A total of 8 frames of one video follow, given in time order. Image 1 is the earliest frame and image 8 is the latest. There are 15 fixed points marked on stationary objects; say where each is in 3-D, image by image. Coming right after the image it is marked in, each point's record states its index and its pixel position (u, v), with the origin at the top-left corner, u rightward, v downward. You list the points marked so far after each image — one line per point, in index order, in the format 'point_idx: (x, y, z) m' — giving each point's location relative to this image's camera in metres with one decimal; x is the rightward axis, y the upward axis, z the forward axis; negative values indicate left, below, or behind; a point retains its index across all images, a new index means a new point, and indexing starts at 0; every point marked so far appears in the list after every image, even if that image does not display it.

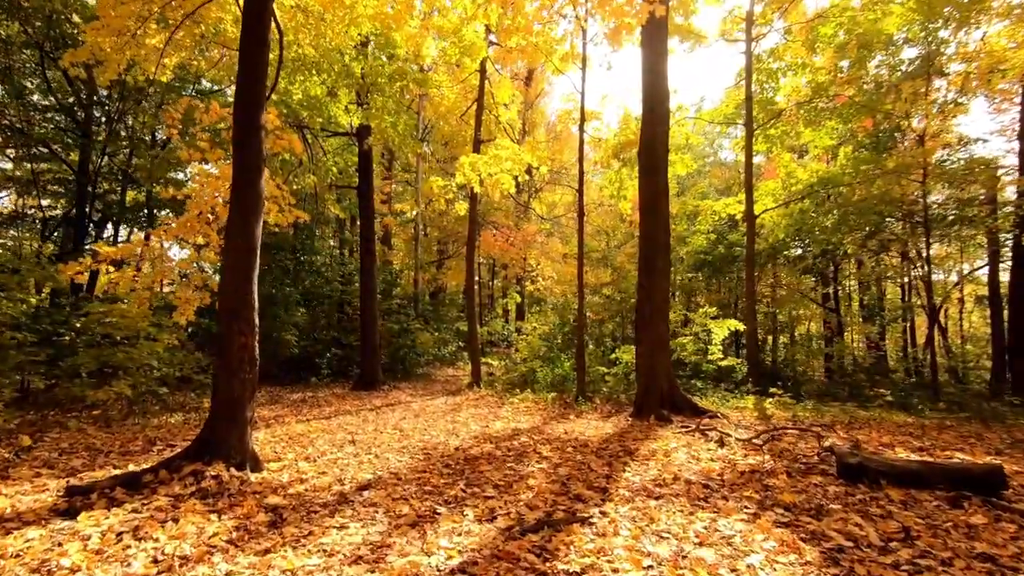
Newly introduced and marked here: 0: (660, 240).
0: (+2.6, +0.8, +8.7) m
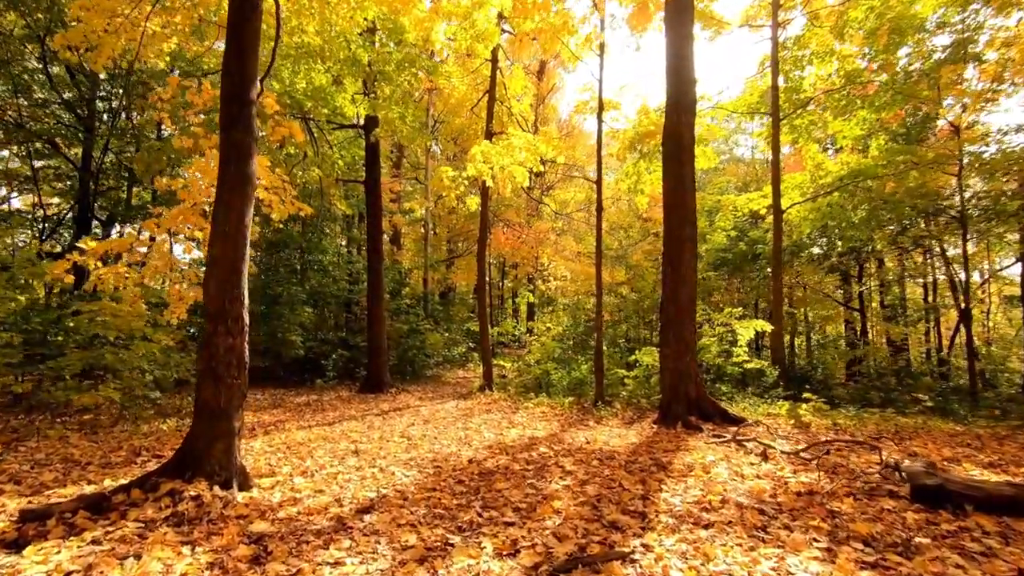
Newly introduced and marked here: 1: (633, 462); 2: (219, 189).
0: (+2.9, +0.9, +8.1) m
1: (+1.3, -1.8, +5.2) m
2: (-2.4, +0.8, +4.1) m
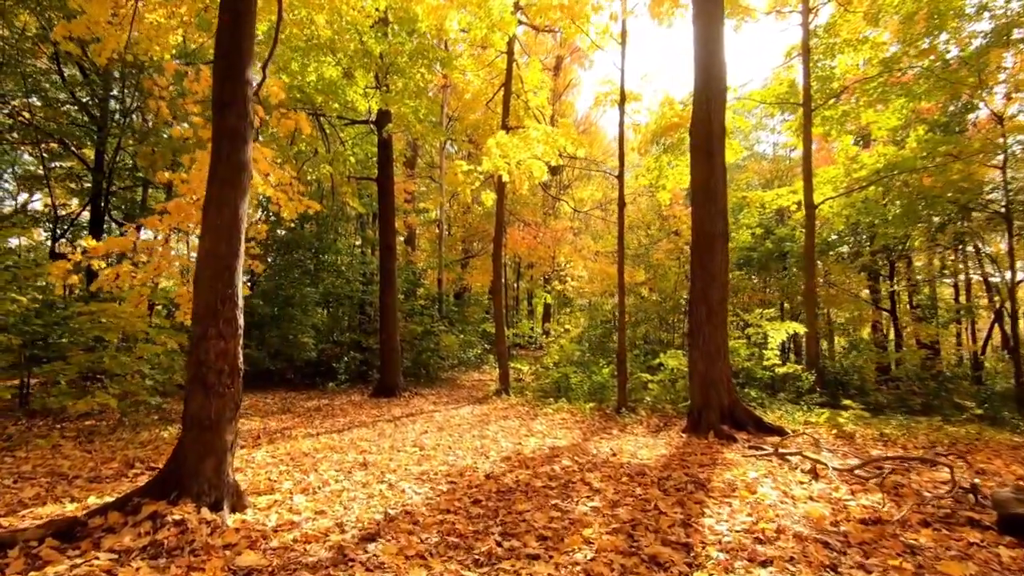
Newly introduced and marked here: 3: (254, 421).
0: (+3.1, +0.9, +7.6) m
1: (+1.5, -1.8, +4.7) m
2: (-2.2, +0.8, +3.7) m
3: (-4.0, -2.1, +7.8) m
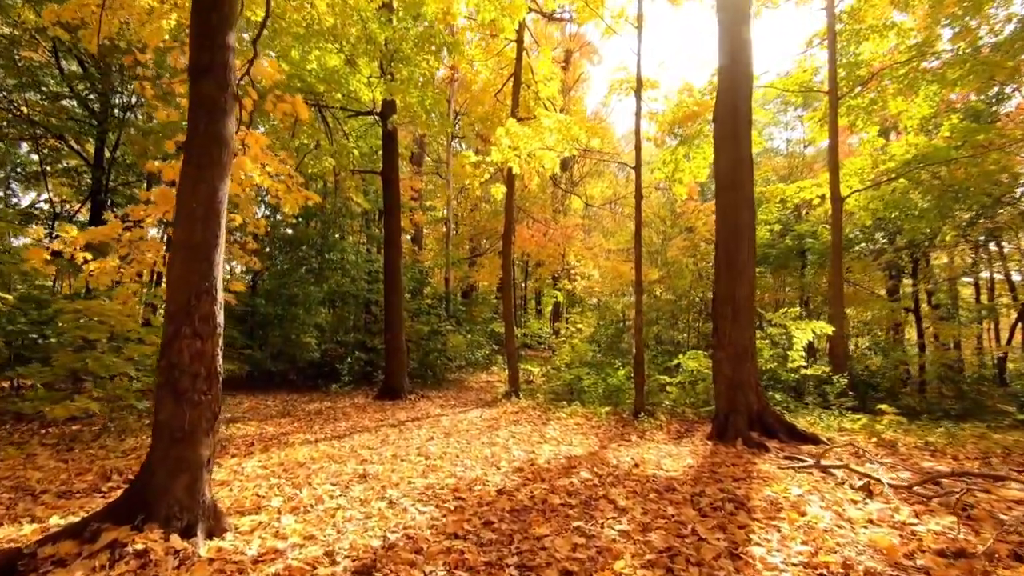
0: (+3.3, +0.9, +7.1) m
1: (+1.6, -1.8, +4.2) m
2: (-2.1, +0.9, +3.3) m
3: (-3.9, -2.0, +7.3) m
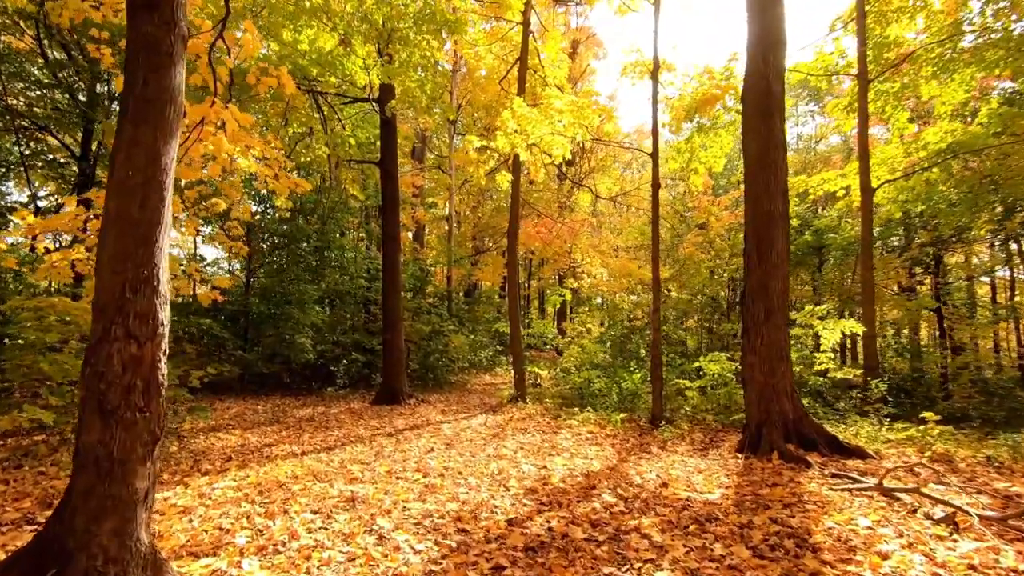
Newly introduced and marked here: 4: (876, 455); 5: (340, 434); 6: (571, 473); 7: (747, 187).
0: (+3.4, +1.0, +6.4) m
1: (+1.7, -1.7, +3.6) m
2: (-2.0, +0.9, +2.6) m
3: (-3.8, -2.0, +6.7) m
4: (+4.1, -1.9, +5.7) m
5: (-2.4, -2.1, +7.0) m
6: (+0.6, -1.9, +5.3) m
7: (+3.1, +1.3, +6.6) m
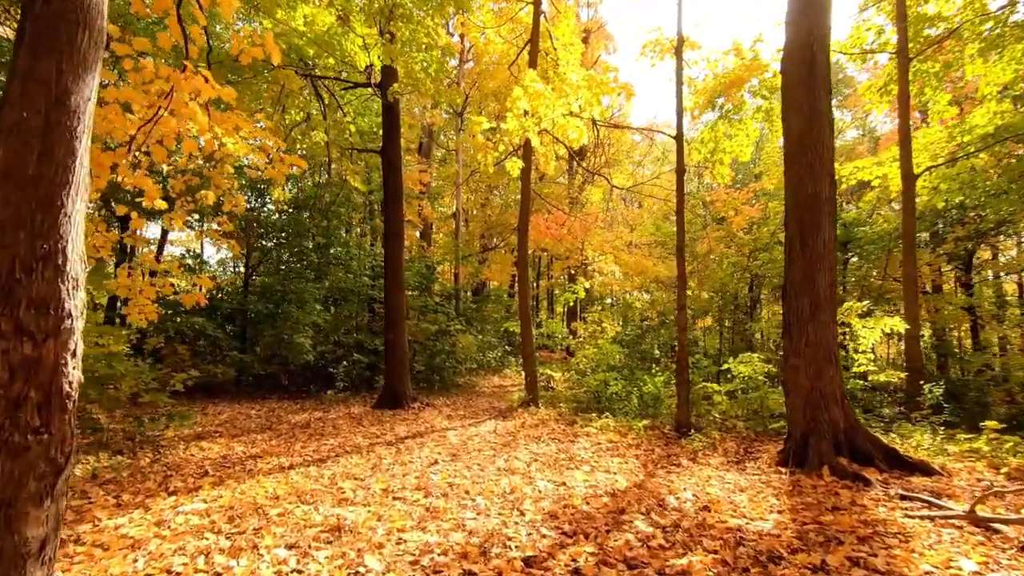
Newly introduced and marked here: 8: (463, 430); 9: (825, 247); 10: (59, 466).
0: (+3.6, +1.1, +5.7) m
1: (+1.8, -1.6, +2.9) m
2: (-2.0, +1.0, +2.0) m
3: (-3.6, -1.9, +6.1) m
4: (+4.3, -1.8, +4.9) m
5: (-2.3, -2.0, +6.4) m
6: (+0.8, -1.9, +4.6) m
7: (+3.3, +1.4, +5.9) m
8: (-0.7, -2.1, +7.4) m
9: (+3.5, +0.4, +5.6) m
10: (-1.7, -0.7, +1.9) m
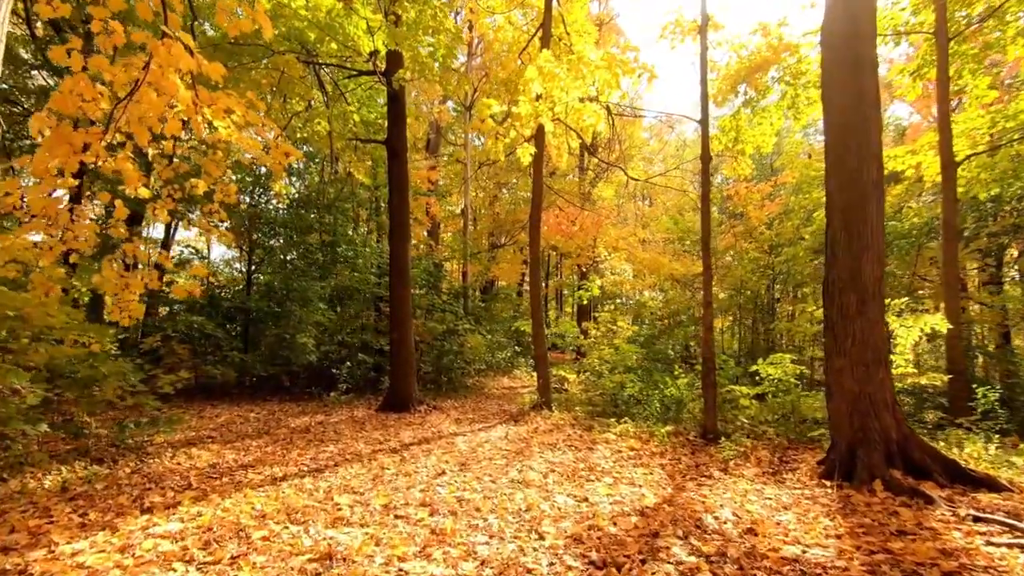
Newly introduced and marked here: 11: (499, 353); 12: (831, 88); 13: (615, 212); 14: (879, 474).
0: (+3.7, +1.1, +5.1) m
1: (+1.9, -1.6, +2.3) m
2: (-1.9, +1.1, +1.5) m
3: (-3.4, -1.9, +5.6) m
4: (+4.4, -1.7, +4.4) m
5: (-2.1, -1.9, +5.9) m
6: (+0.9, -1.8, +4.1) m
7: (+3.4, +1.4, +5.3) m
8: (-0.5, -2.0, +6.9) m
9: (+3.7, +0.5, +5.1) m
10: (-1.7, -0.6, +1.5) m
11: (-0.4, -1.9, +14.6) m
12: (+3.4, +2.3, +5.4) m
13: (+3.0, +2.2, +14.2) m
14: (+3.4, -1.8, +4.7) m
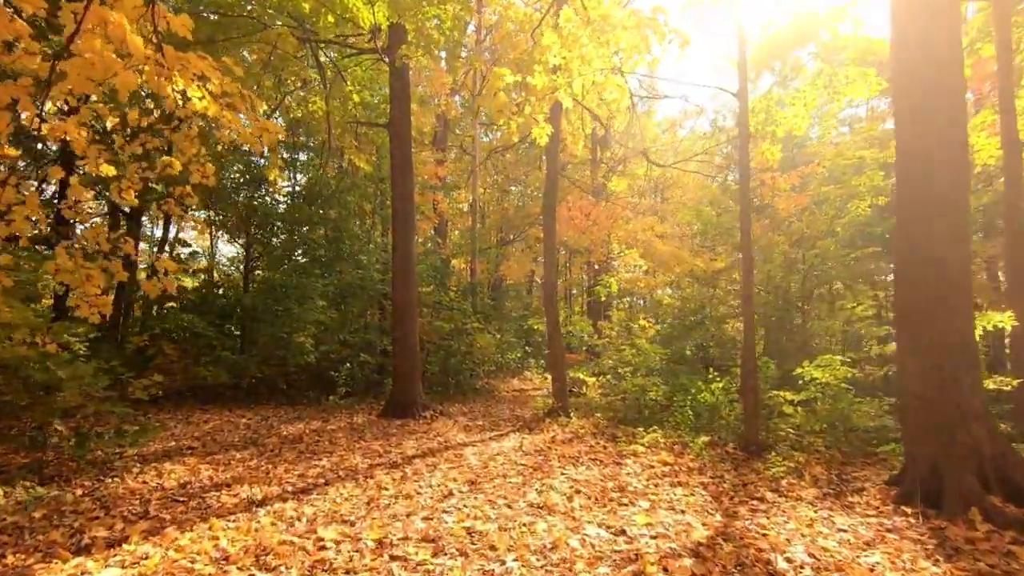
0: (+3.9, +1.2, +4.3) m
1: (+2.0, -1.5, +1.6) m
2: (-1.8, +1.2, +0.8) m
3: (-3.3, -1.8, +4.9) m
4: (+4.6, -1.6, +3.6) m
5: (-1.9, -1.8, +5.2) m
6: (+1.0, -1.7, +3.3) m
7: (+3.6, +1.5, +4.5) m
8: (-0.4, -2.0, +6.1) m
9: (+3.8, +0.6, +4.3) m
10: (-1.5, -0.5, +0.8) m
11: (-0.1, -1.8, +13.8) m
12: (+3.6, +2.4, +4.6) m
13: (+3.2, +2.3, +13.4) m
14: (+3.6, -1.7, +3.9) m
